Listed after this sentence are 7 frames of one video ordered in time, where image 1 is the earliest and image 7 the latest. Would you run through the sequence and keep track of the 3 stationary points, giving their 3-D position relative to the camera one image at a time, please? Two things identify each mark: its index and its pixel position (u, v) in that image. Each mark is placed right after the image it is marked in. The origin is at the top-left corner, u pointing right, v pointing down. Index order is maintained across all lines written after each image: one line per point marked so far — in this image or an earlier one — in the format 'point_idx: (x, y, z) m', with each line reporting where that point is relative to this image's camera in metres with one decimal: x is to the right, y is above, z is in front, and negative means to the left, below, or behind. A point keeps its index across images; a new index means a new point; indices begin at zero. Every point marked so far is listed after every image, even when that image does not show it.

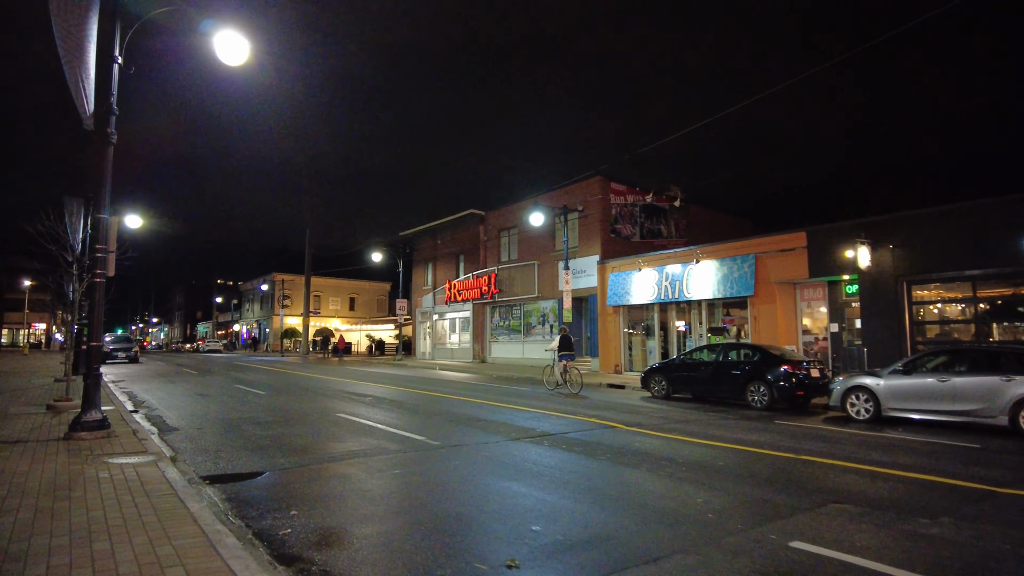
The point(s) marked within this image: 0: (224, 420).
0: (-4.4, -2.0, +10.1) m
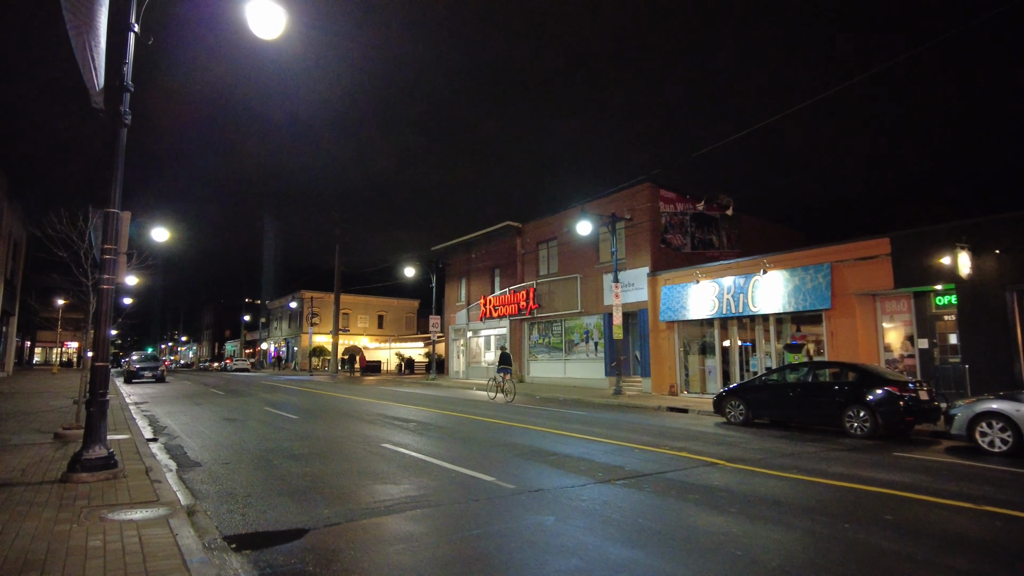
0: (-3.4, -2.2, +8.7) m
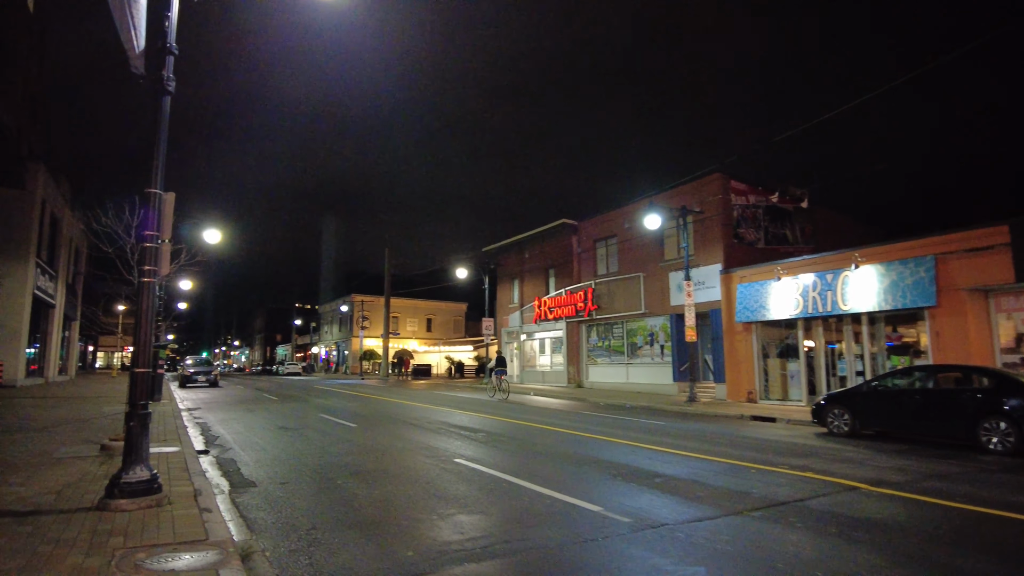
0: (-2.3, -2.1, +7.7) m
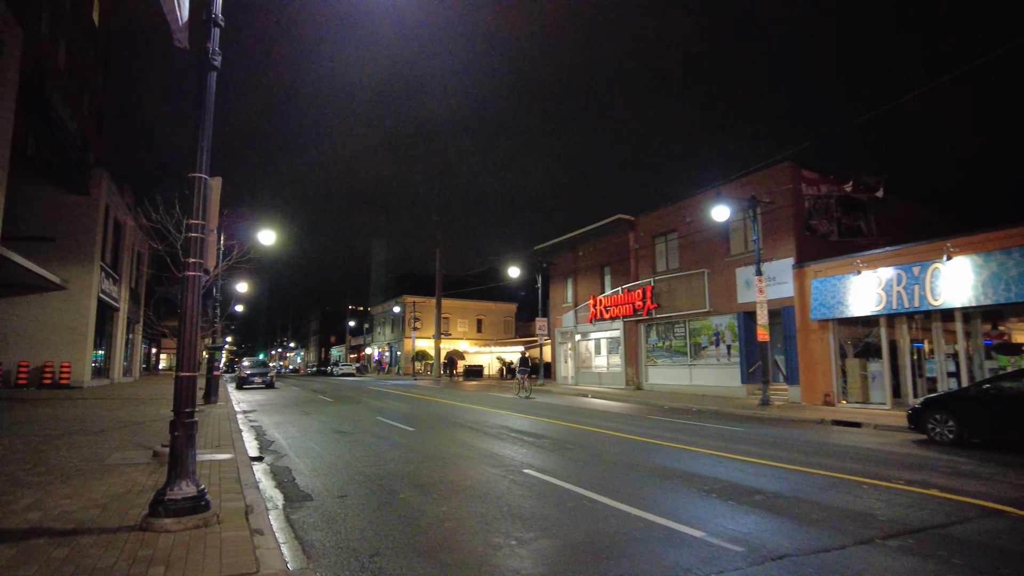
0: (-1.5, -2.1, +7.1) m
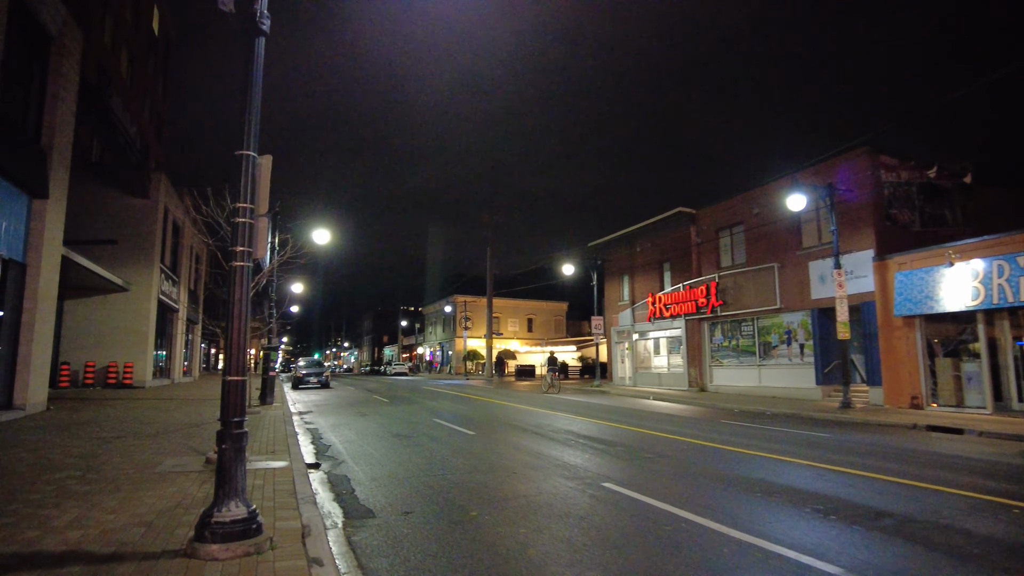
0: (-0.7, -2.0, +6.5) m
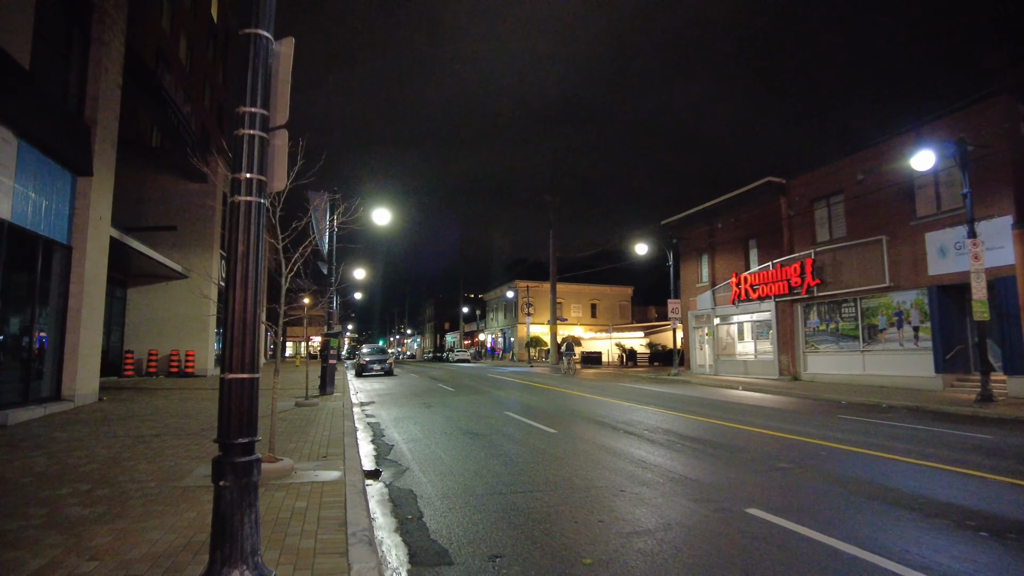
0: (+0.1, -1.7, +4.9) m
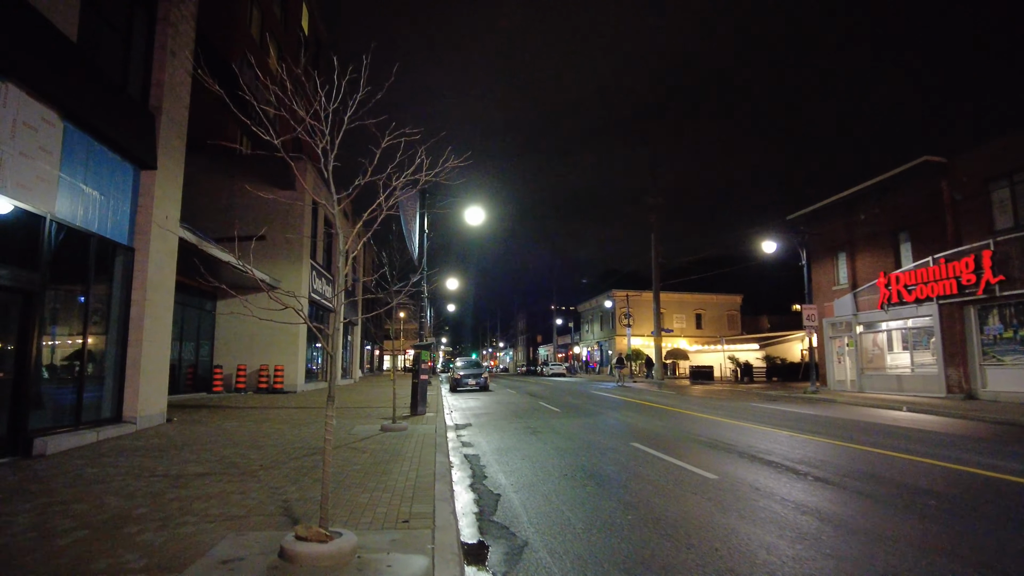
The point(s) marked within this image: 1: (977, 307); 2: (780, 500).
0: (+1.1, -1.6, +2.4) m
1: (+13.2, -0.5, +18.5) m
2: (+2.7, -2.1, +6.3) m
